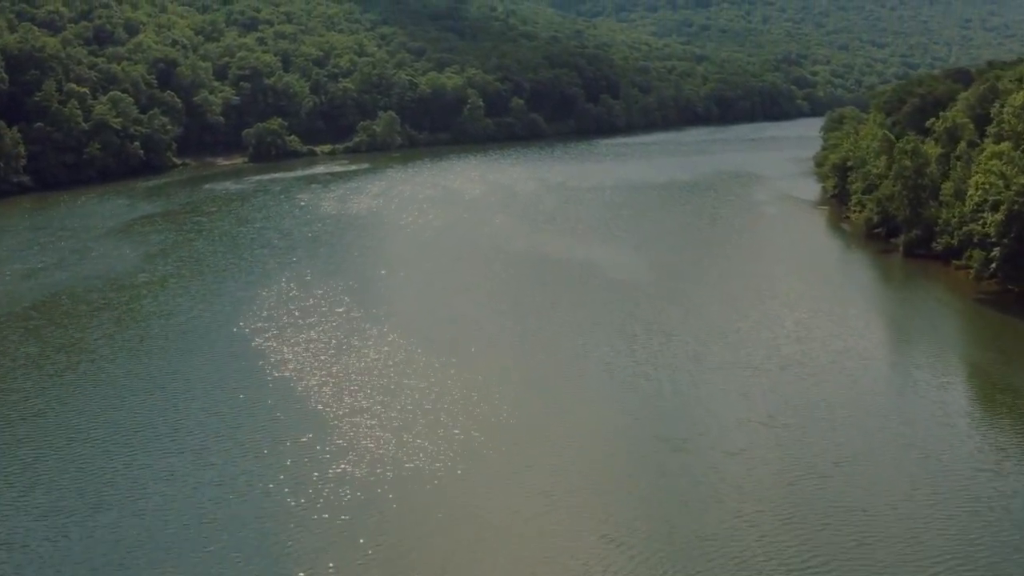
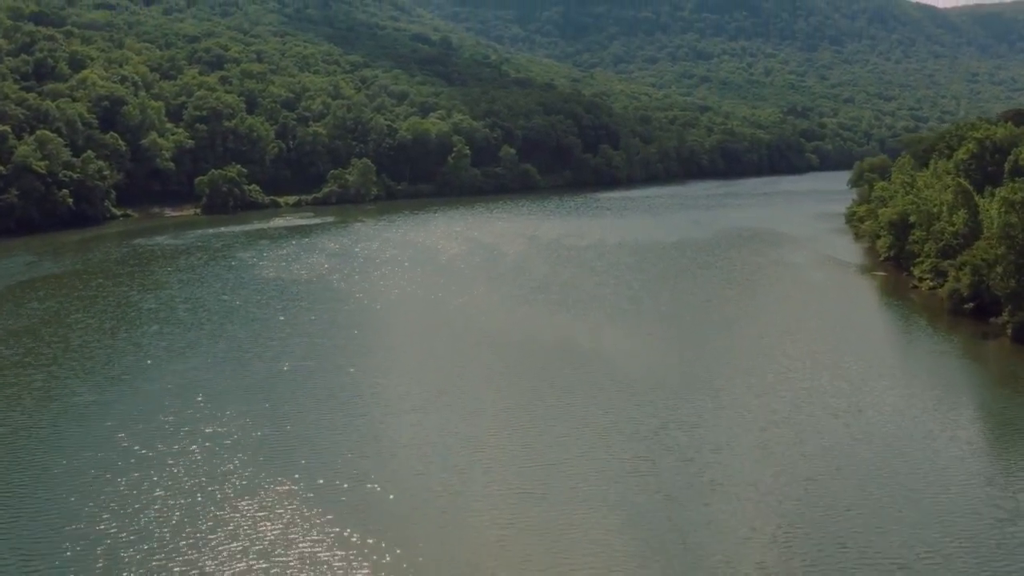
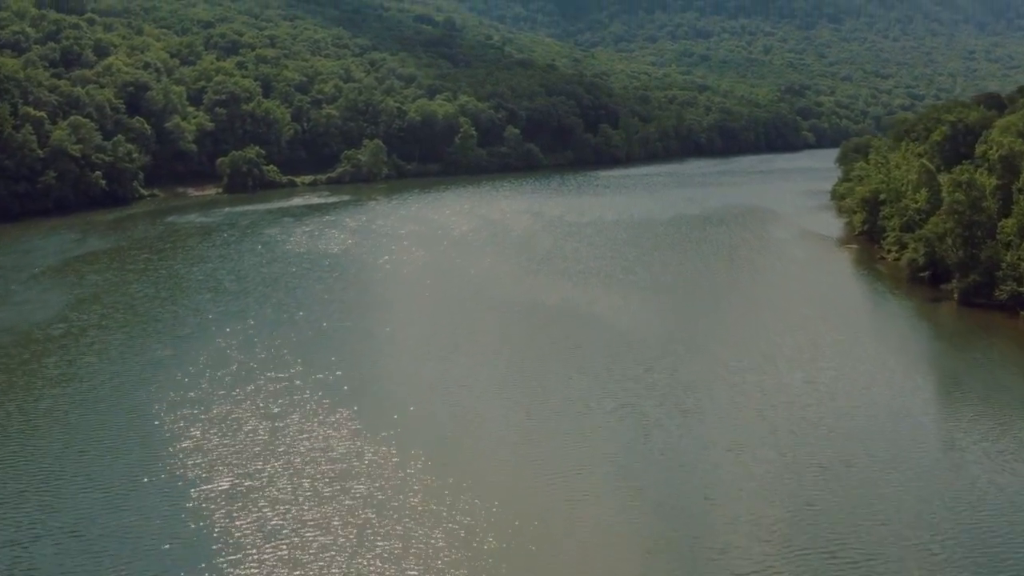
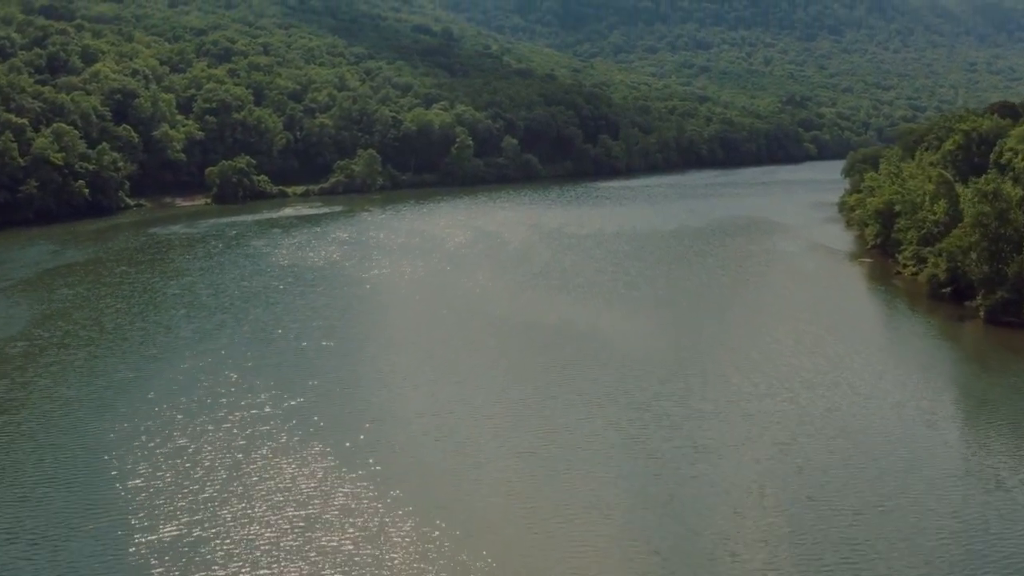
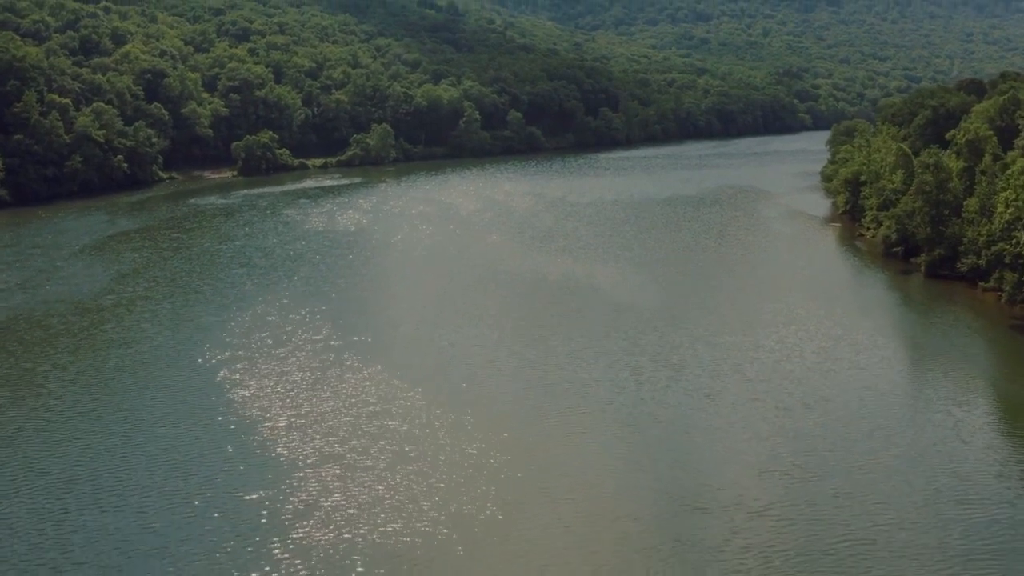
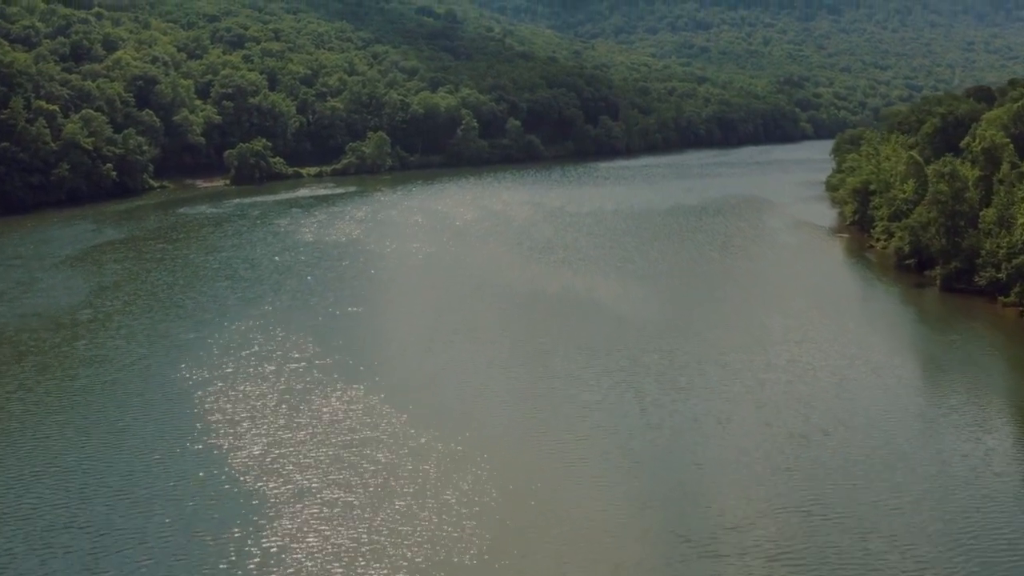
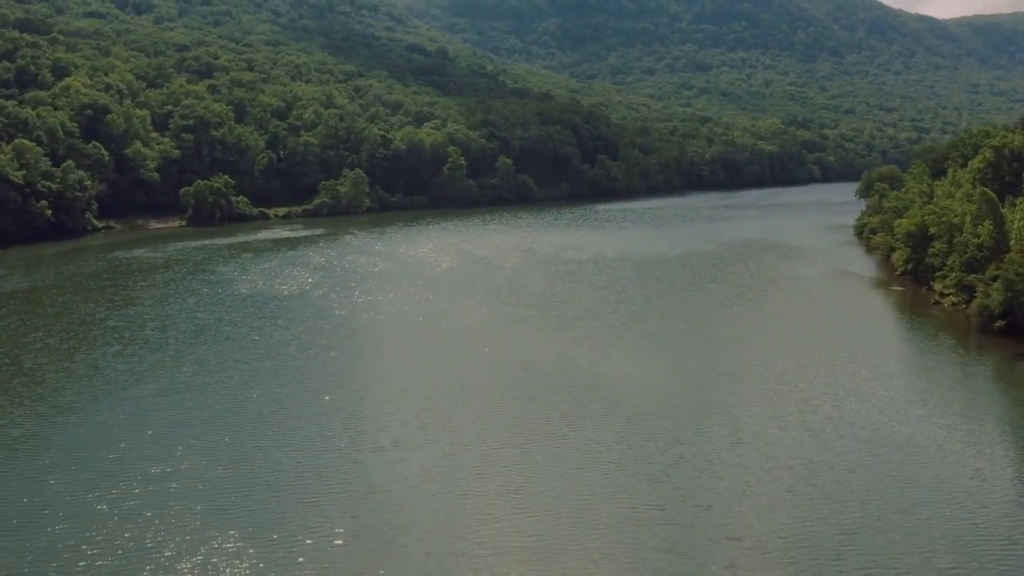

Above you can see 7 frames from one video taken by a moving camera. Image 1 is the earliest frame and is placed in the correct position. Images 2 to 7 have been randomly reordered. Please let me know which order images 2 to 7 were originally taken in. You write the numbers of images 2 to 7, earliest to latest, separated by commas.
5, 6, 3, 4, 2, 7
